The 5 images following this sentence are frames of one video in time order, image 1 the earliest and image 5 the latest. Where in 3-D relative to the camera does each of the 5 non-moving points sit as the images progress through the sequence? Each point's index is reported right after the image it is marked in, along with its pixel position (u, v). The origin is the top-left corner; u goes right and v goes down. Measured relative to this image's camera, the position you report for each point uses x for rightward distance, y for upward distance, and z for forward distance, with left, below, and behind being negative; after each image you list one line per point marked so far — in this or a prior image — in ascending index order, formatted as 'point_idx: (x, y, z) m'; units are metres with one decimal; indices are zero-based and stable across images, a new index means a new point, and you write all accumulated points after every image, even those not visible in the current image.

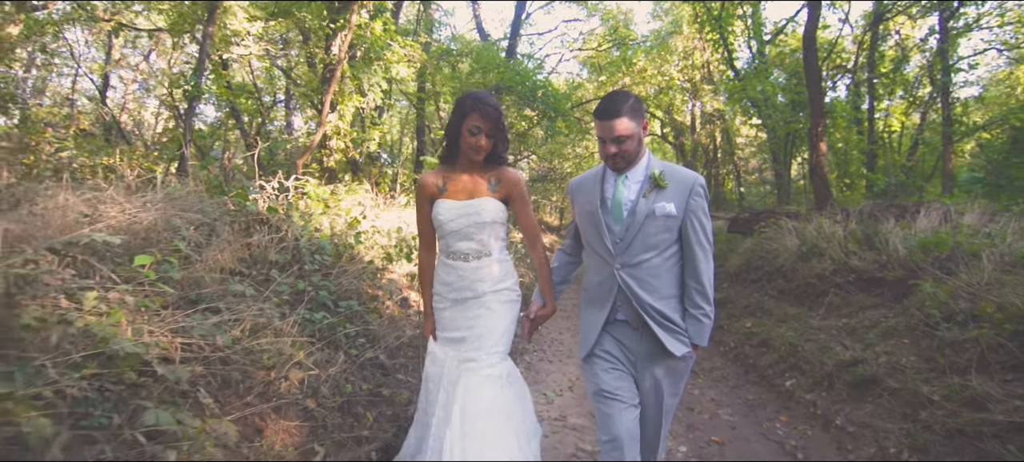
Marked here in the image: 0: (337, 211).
0: (-2.0, +0.2, +6.4) m
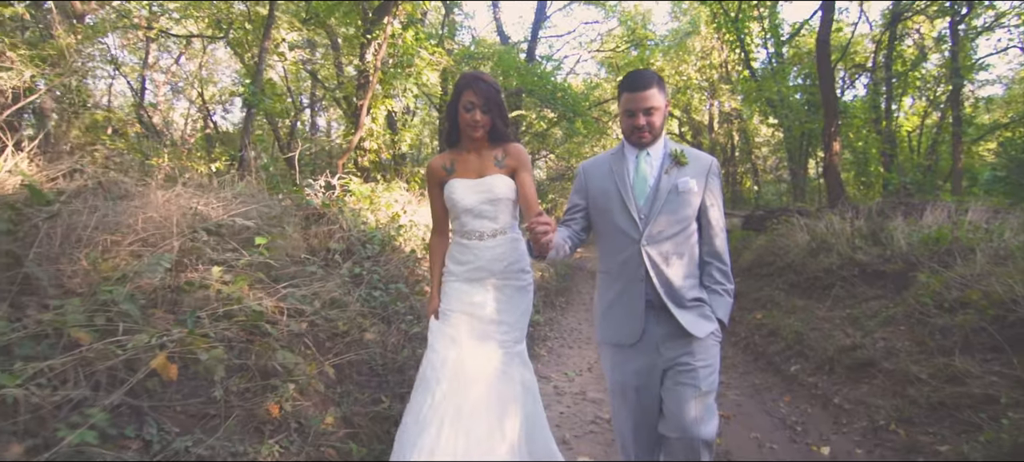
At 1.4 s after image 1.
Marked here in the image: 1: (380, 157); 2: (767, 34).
0: (-1.7, +0.3, +7.0) m
1: (-2.5, +1.4, +10.4) m
2: (+7.7, +6.0, +16.4) m
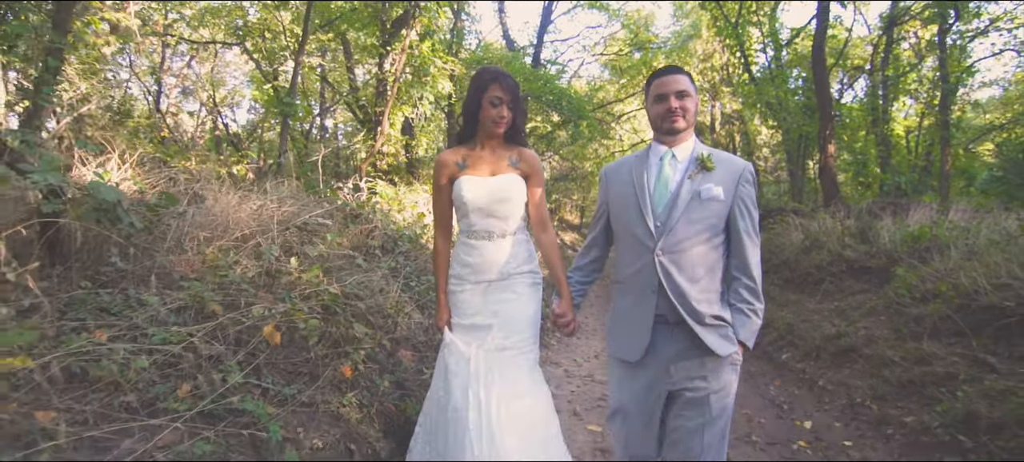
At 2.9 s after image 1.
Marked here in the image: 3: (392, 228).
0: (-1.5, +0.3, +7.6) m
1: (-2.3, +1.4, +11.0) m
2: (+7.9, +6.0, +17.0) m
3: (-1.5, 0.0, +6.6) m
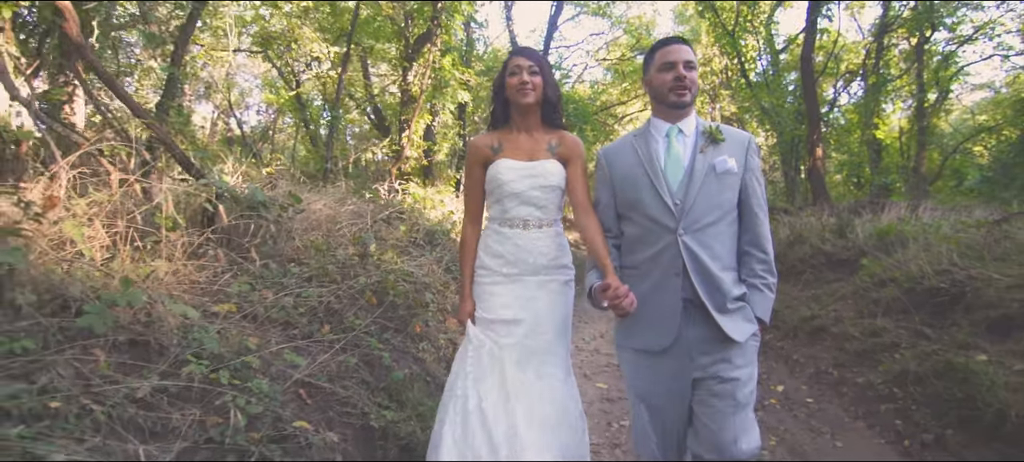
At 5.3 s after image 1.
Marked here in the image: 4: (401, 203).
0: (-1.2, +0.4, +8.7) m
1: (-2.1, +1.5, +12.1) m
2: (+8.2, +6.1, +18.0) m
3: (-1.2, +0.1, +7.7) m
4: (-1.6, +0.4, +7.7) m
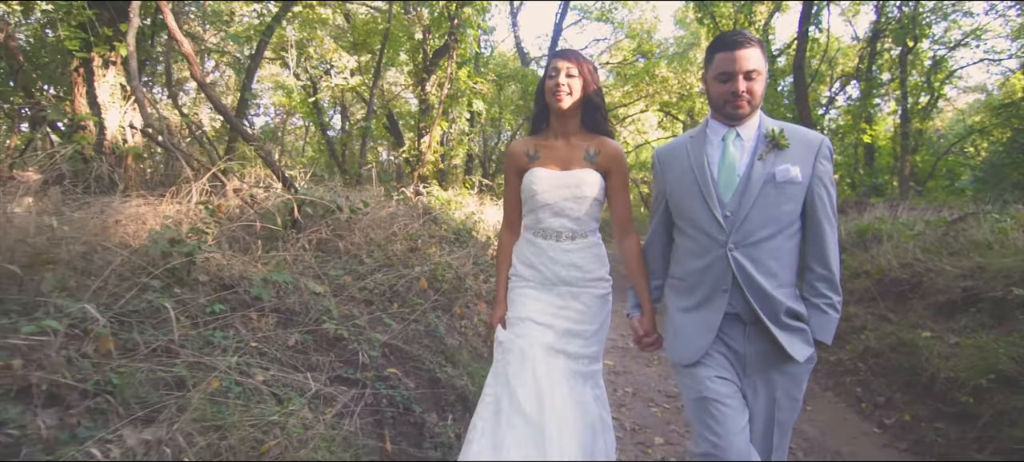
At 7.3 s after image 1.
0: (-1.0, +0.4, +9.6) m
1: (-1.8, +1.5, +13.0) m
2: (+8.4, +6.1, +18.9) m
3: (-1.0, +0.1, +8.6) m
4: (-1.4, +0.4, +8.6) m
